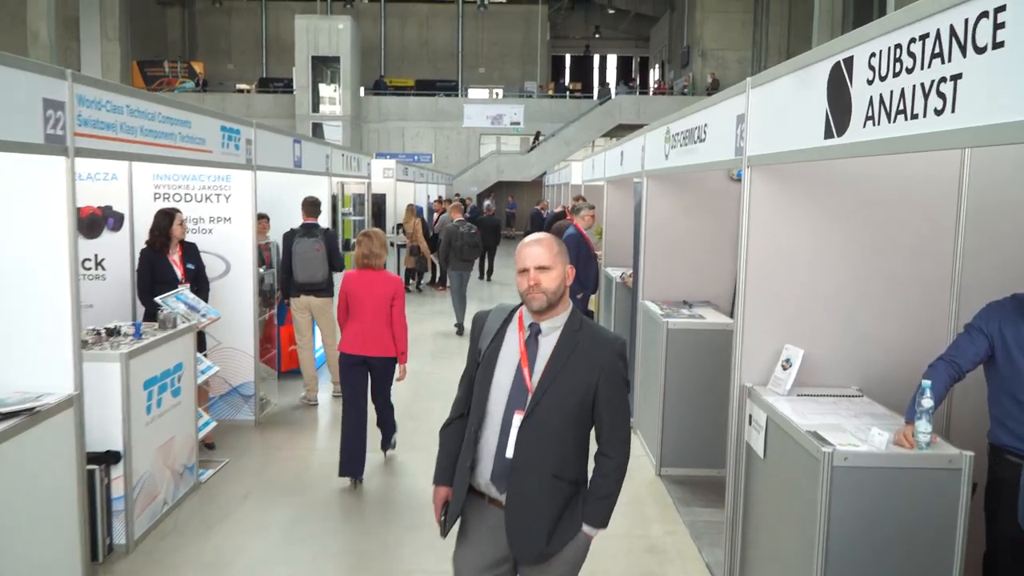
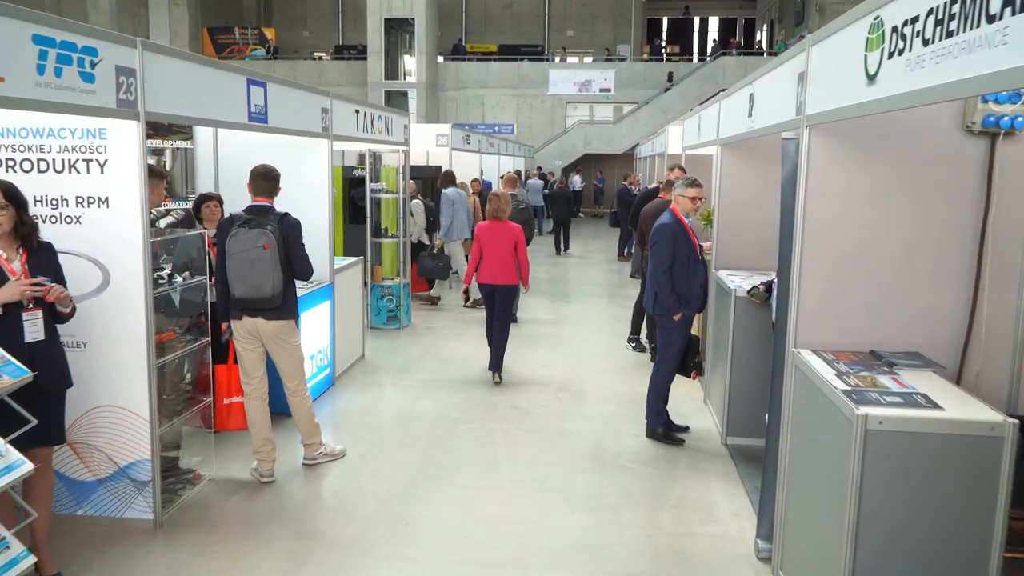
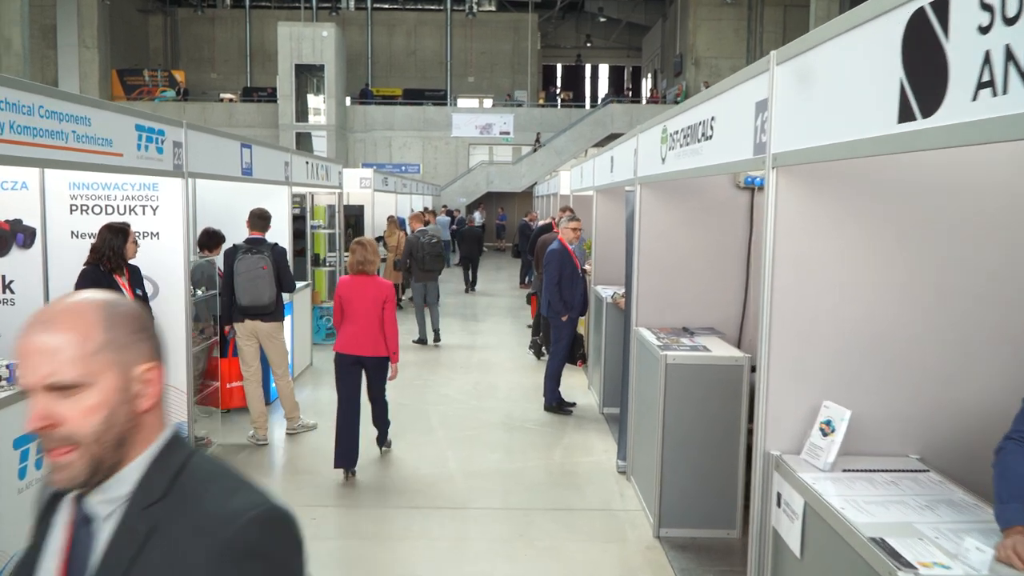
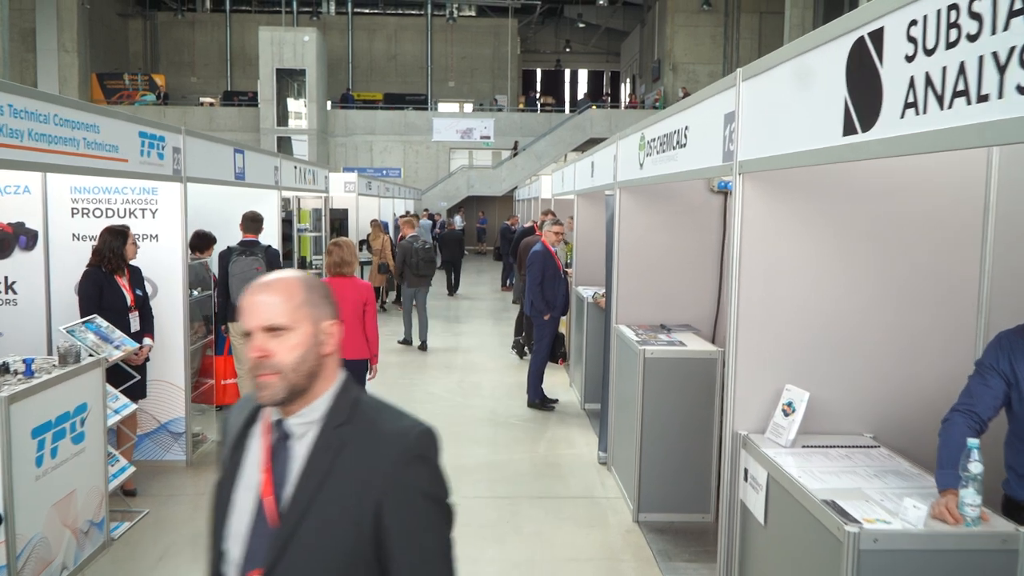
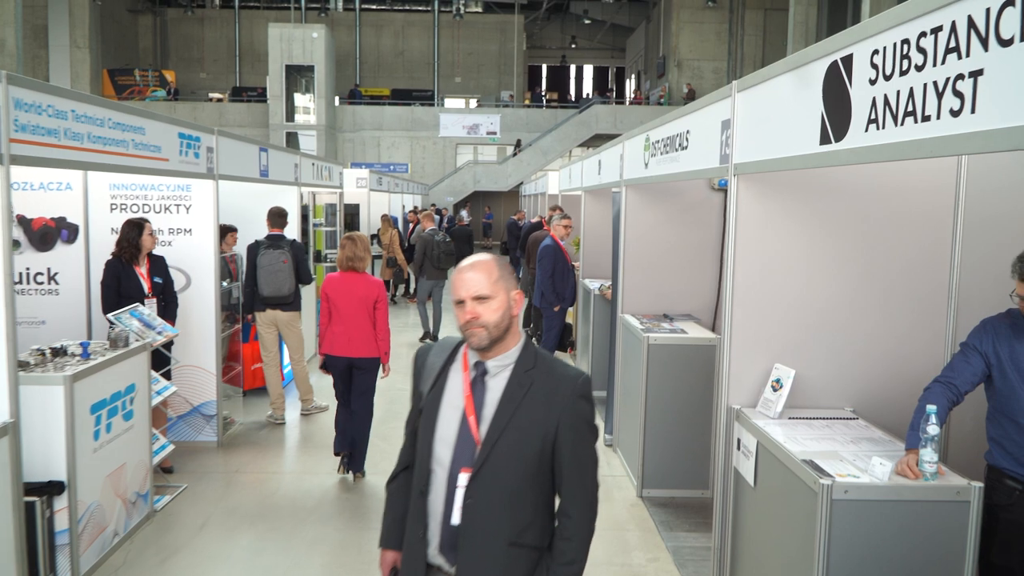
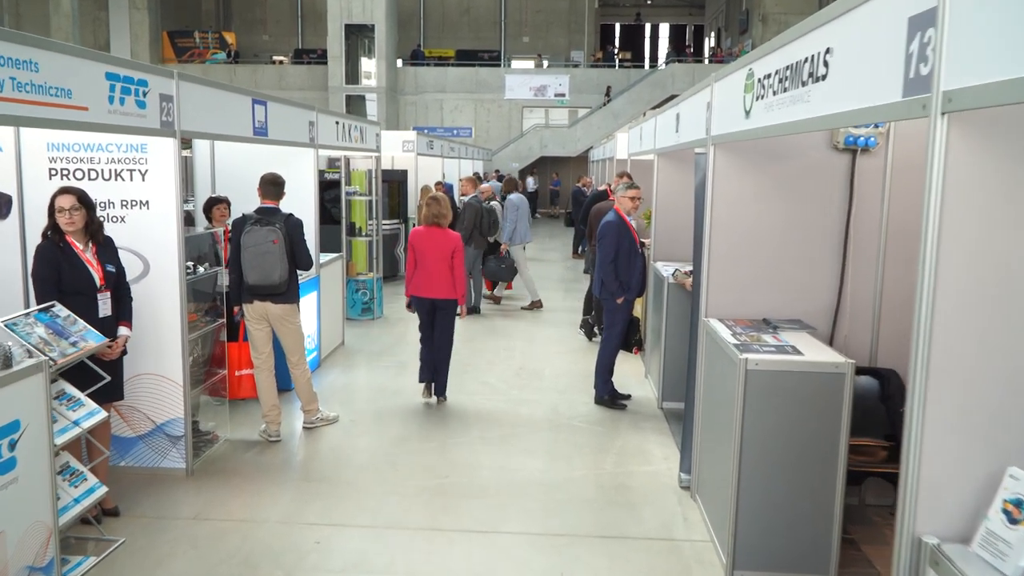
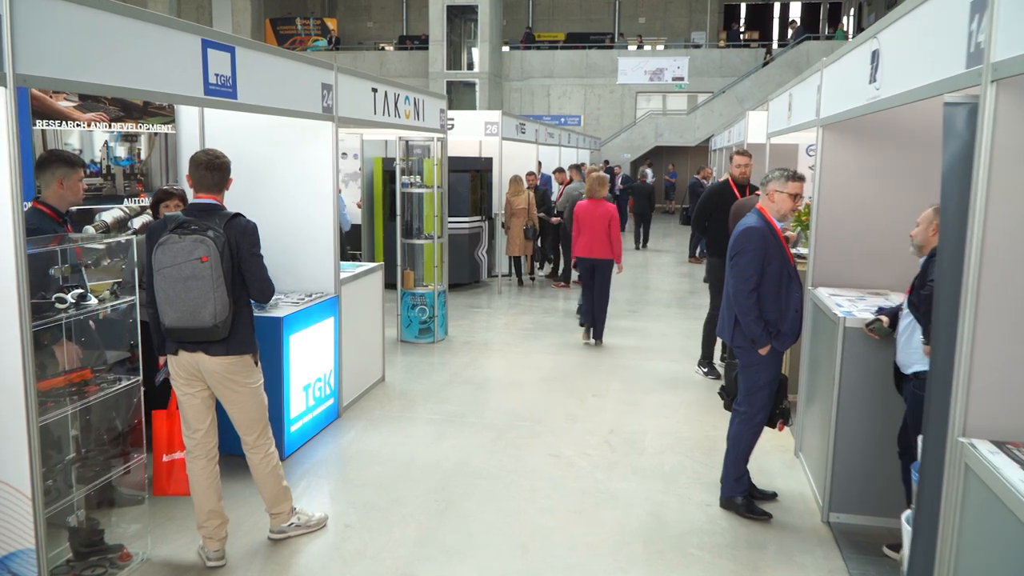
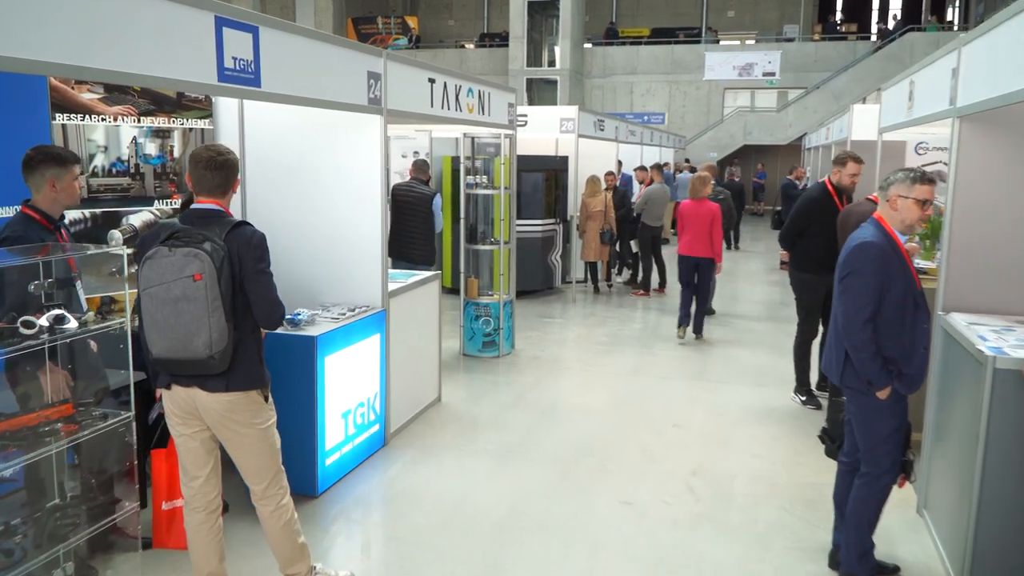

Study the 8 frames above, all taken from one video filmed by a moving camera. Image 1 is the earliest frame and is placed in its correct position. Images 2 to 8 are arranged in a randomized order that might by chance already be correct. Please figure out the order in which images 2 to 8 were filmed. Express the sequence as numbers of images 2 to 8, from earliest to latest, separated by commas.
5, 4, 3, 6, 2, 7, 8
